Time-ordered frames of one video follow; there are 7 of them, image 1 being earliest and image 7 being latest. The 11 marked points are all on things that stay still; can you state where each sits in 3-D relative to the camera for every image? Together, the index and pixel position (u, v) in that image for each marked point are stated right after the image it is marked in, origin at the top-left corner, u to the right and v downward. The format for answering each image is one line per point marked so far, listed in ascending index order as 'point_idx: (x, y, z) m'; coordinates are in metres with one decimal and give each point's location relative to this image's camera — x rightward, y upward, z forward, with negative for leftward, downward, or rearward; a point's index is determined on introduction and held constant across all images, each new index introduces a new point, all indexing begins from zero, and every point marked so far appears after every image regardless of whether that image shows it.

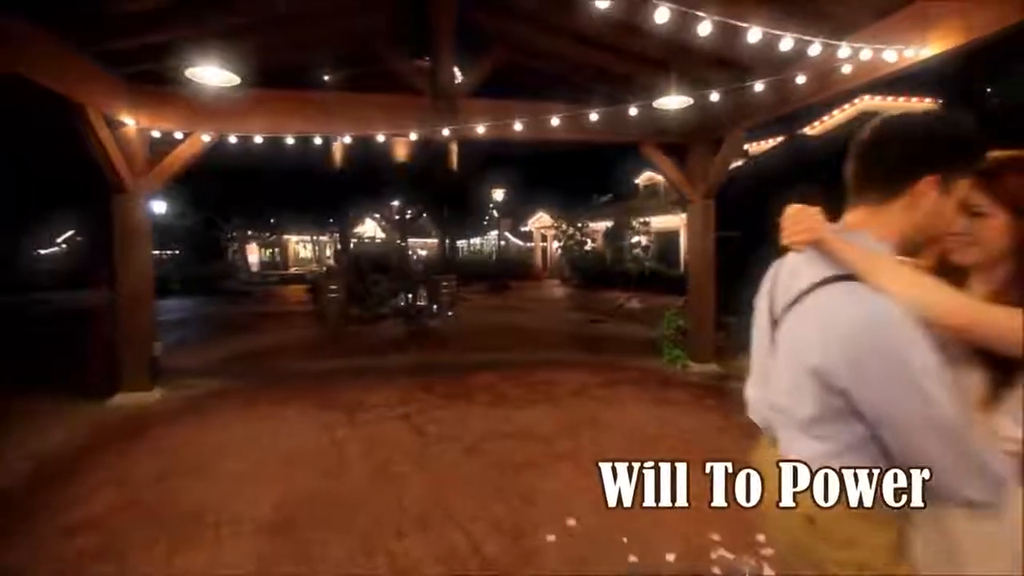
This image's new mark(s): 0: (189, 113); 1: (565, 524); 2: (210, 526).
0: (-2.8, +1.5, +6.2) m
1: (+0.3, -1.2, +3.5) m
2: (-1.5, -1.2, +3.5) m
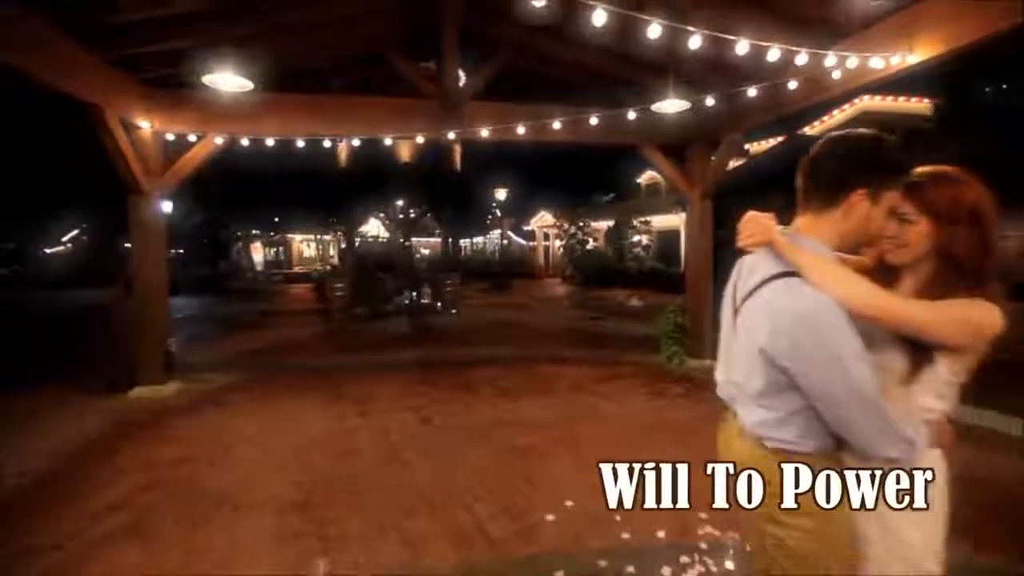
0: (-2.8, +1.6, +6.4) m
1: (+0.3, -1.1, +3.7) m
2: (-1.5, -1.1, +3.7) m
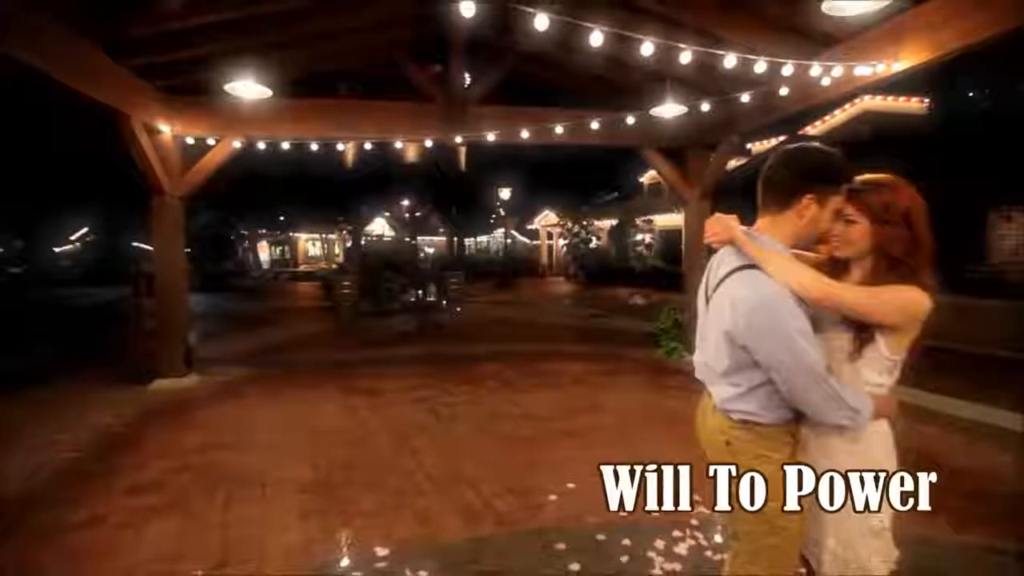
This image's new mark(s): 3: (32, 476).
0: (-2.8, +1.6, +6.6) m
1: (+0.3, -1.1, +3.9) m
2: (-1.5, -1.1, +4.0) m
3: (-2.9, -1.1, +4.2) m
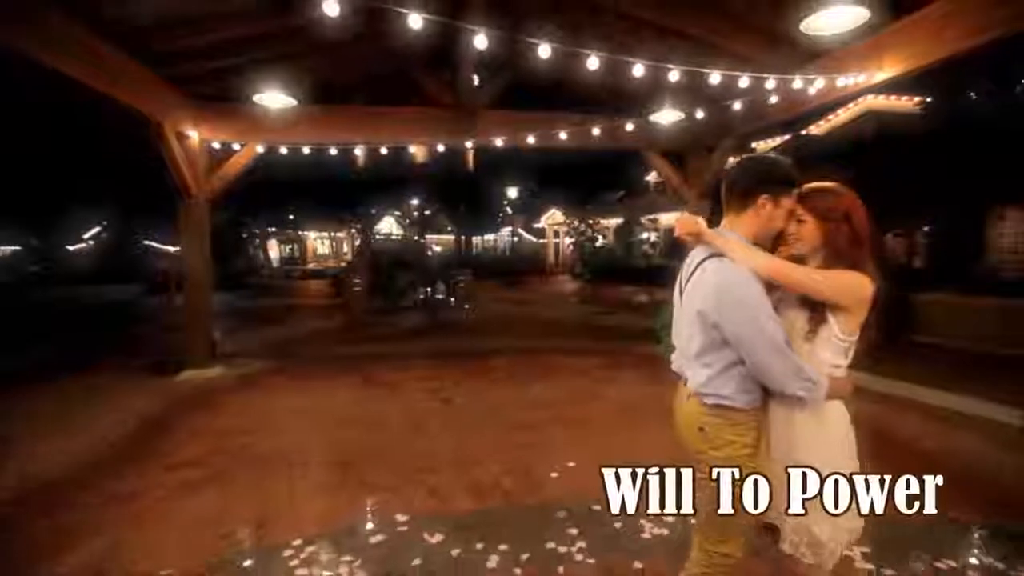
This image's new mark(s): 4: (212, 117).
0: (-2.7, +1.6, +7.0) m
1: (+0.3, -1.1, +4.3) m
2: (-1.4, -1.1, +4.4) m
3: (-2.8, -1.1, +4.6) m
4: (-3.0, +1.7, +6.9) m
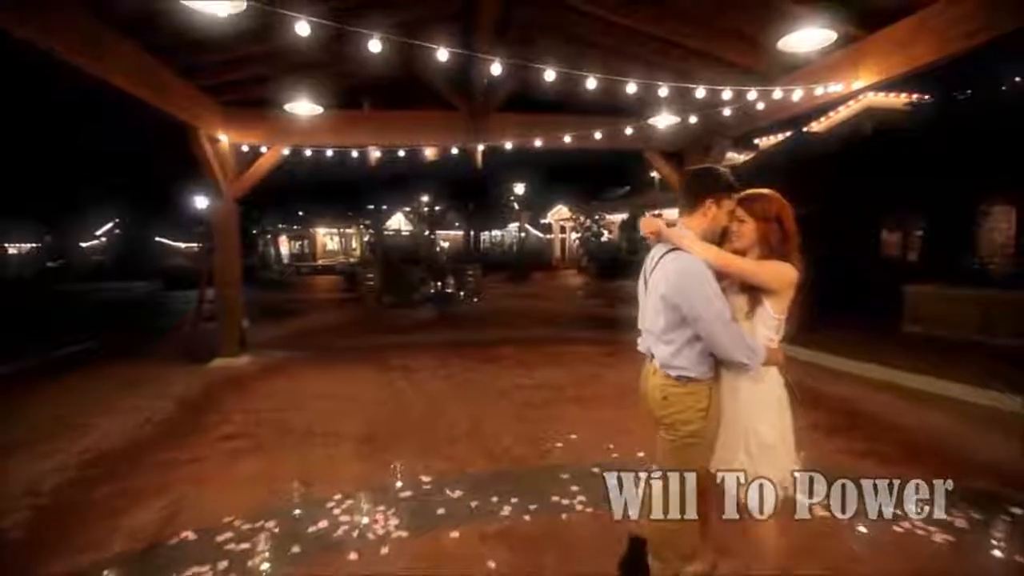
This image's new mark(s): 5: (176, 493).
0: (-2.6, +1.7, +7.6) m
1: (+0.4, -1.0, +4.8) m
2: (-1.4, -1.0, +4.9) m
3: (-2.8, -1.0, +5.1) m
4: (-2.9, +1.8, +7.5) m
5: (-1.8, -1.1, +3.8) m
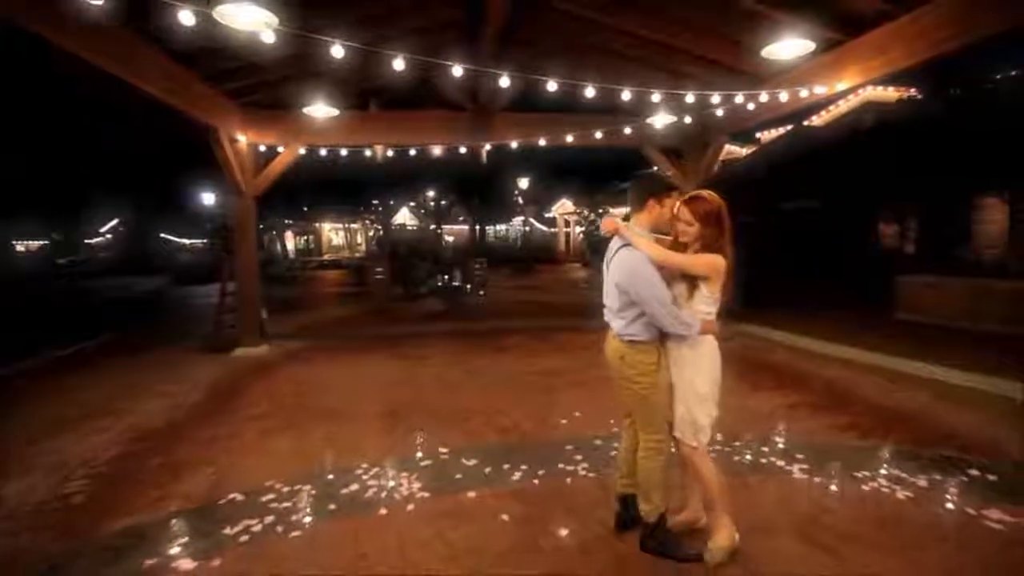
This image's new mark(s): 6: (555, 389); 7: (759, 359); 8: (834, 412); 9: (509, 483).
0: (-2.6, +1.8, +8.0) m
1: (+0.5, -0.9, +5.2) m
2: (-1.3, -1.0, +5.3) m
3: (-2.7, -1.0, +5.5) m
4: (-2.9, +1.9, +7.9) m
5: (-1.8, -1.1, +4.2) m
6: (+0.4, -0.9, +6.0) m
7: (+2.7, -0.8, +7.5) m
8: (+2.4, -0.9, +5.2) m
9: (0.0, -1.1, +3.8) m
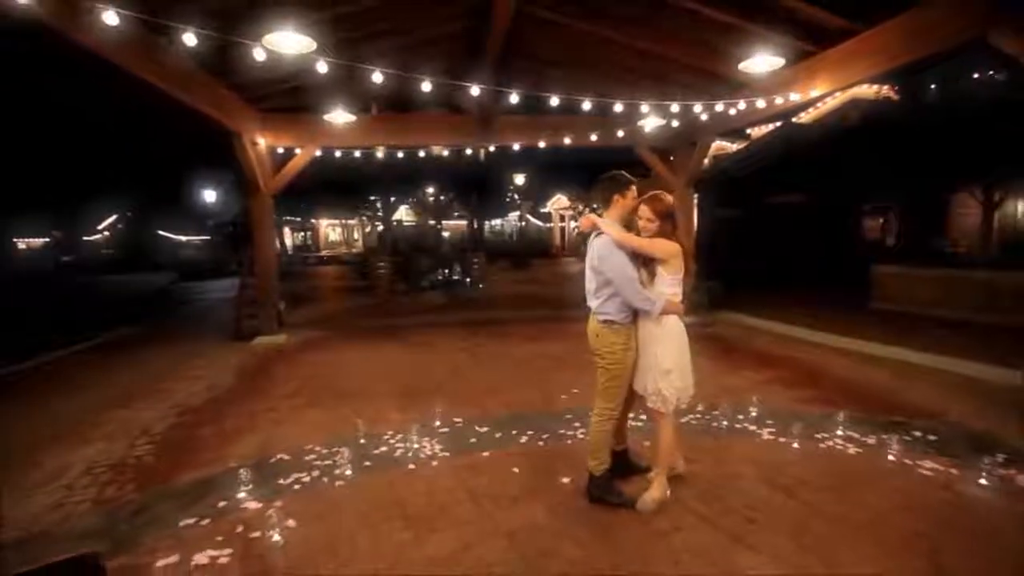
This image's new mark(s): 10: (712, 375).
0: (-2.5, +1.9, +8.5) m
1: (+0.5, -0.9, +5.8) m
2: (-1.3, -0.9, +5.9) m
3: (-2.7, -0.9, +6.1) m
4: (-2.9, +2.0, +8.4) m
5: (-1.7, -1.0, +4.8) m
6: (+0.4, -0.8, +6.6) m
7: (+2.7, -0.7, +8.2) m
8: (+2.4, -0.8, +5.8) m
9: (0.0, -1.0, +4.4) m
10: (+1.8, -0.8, +6.4) m
